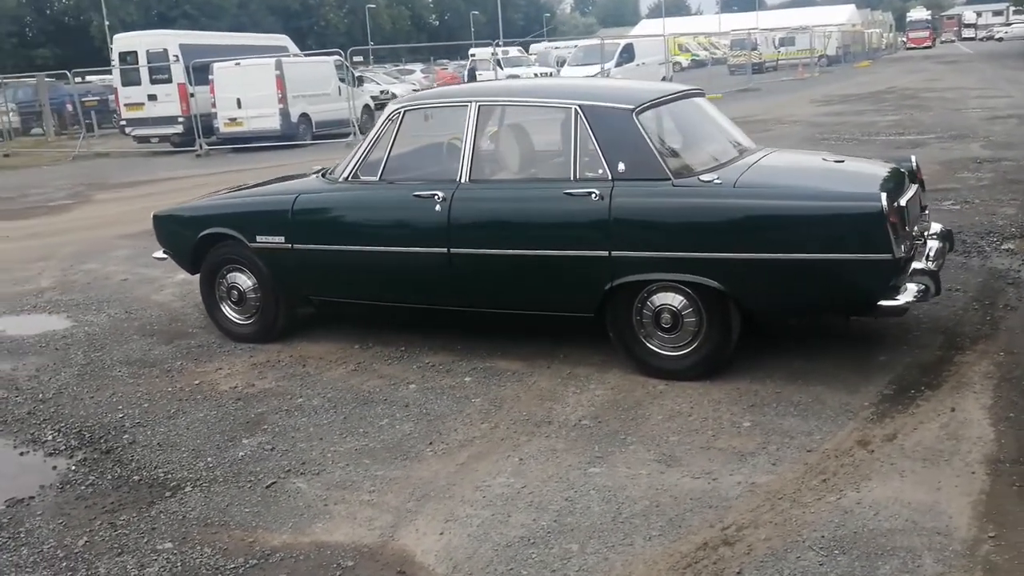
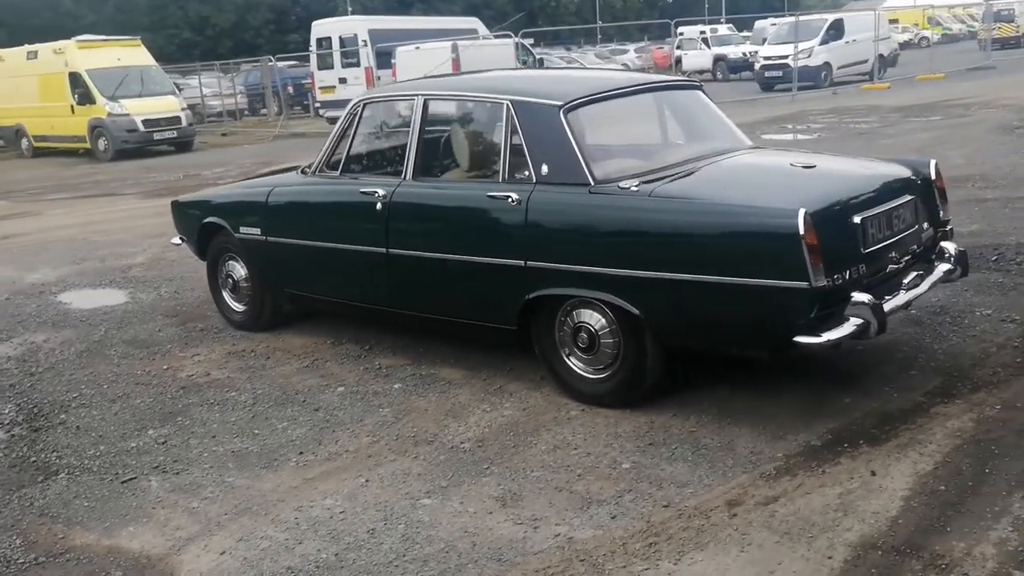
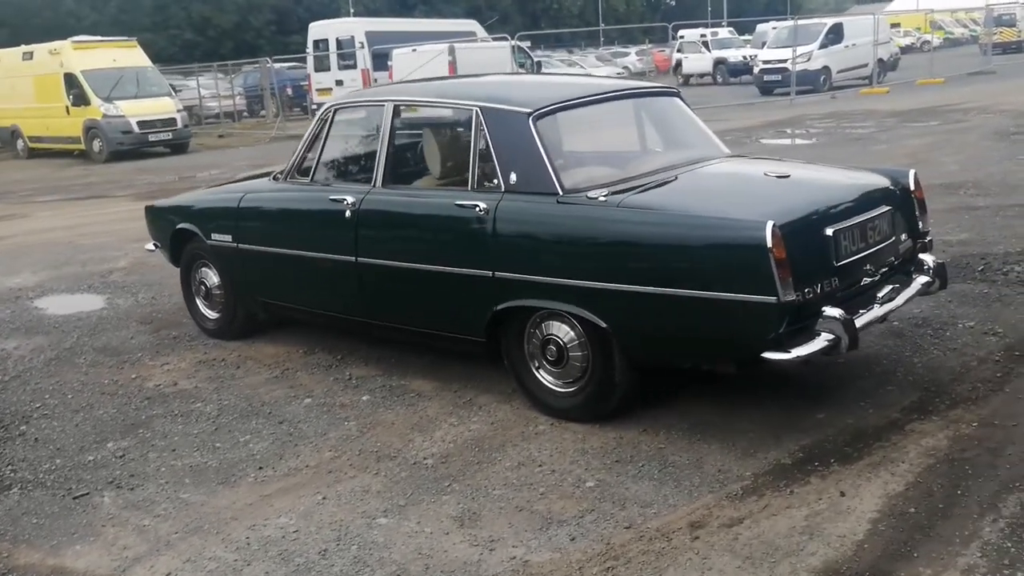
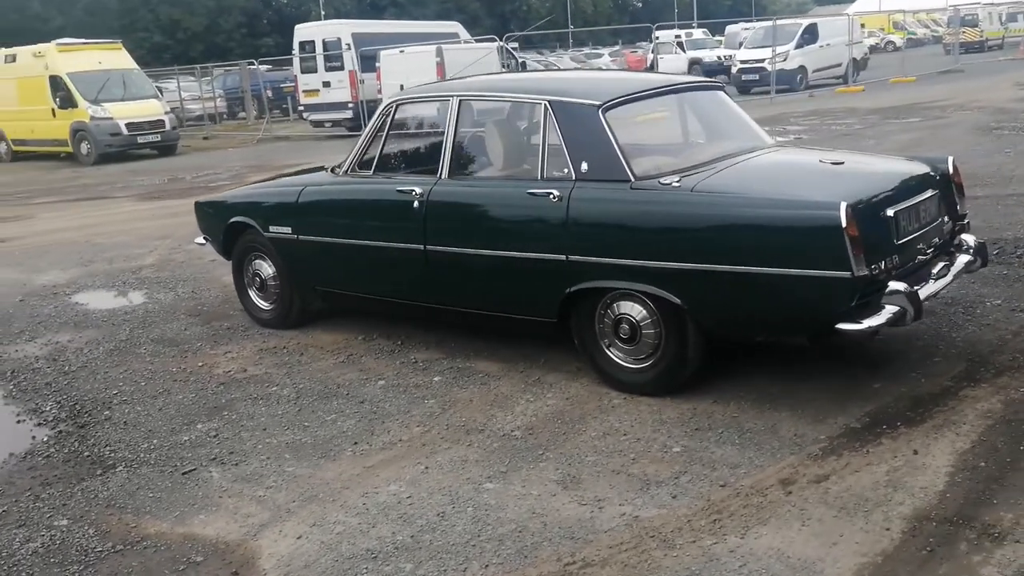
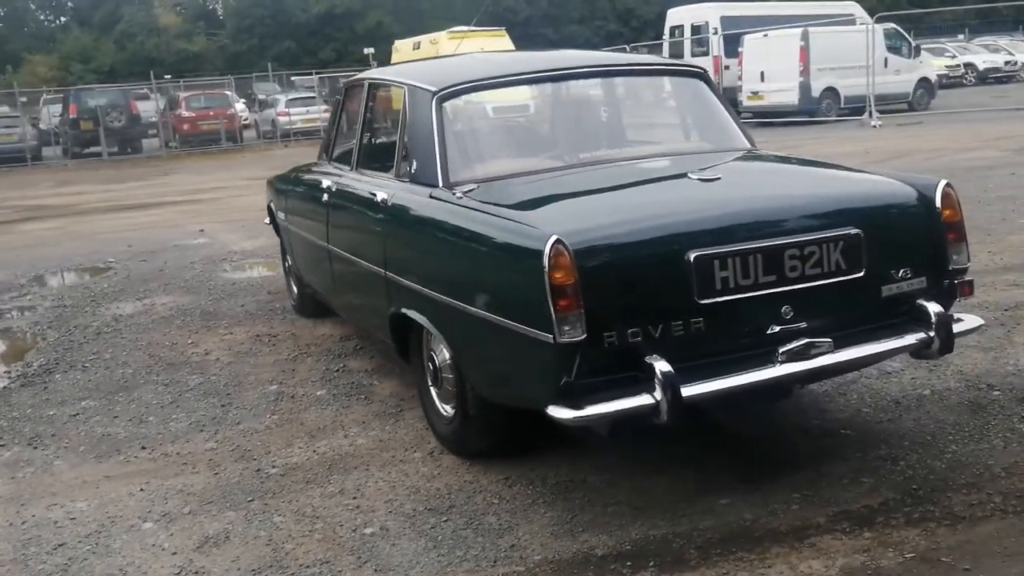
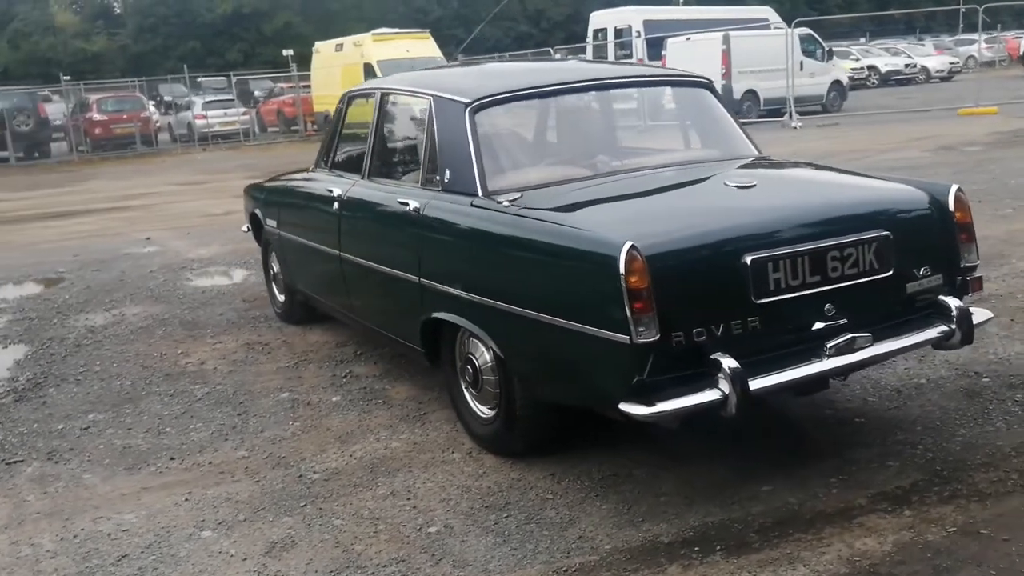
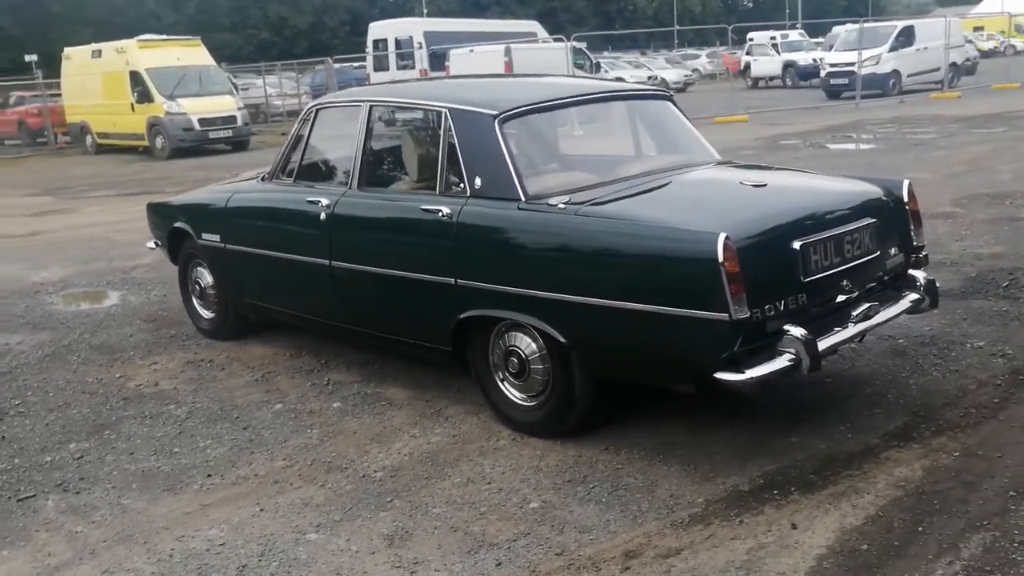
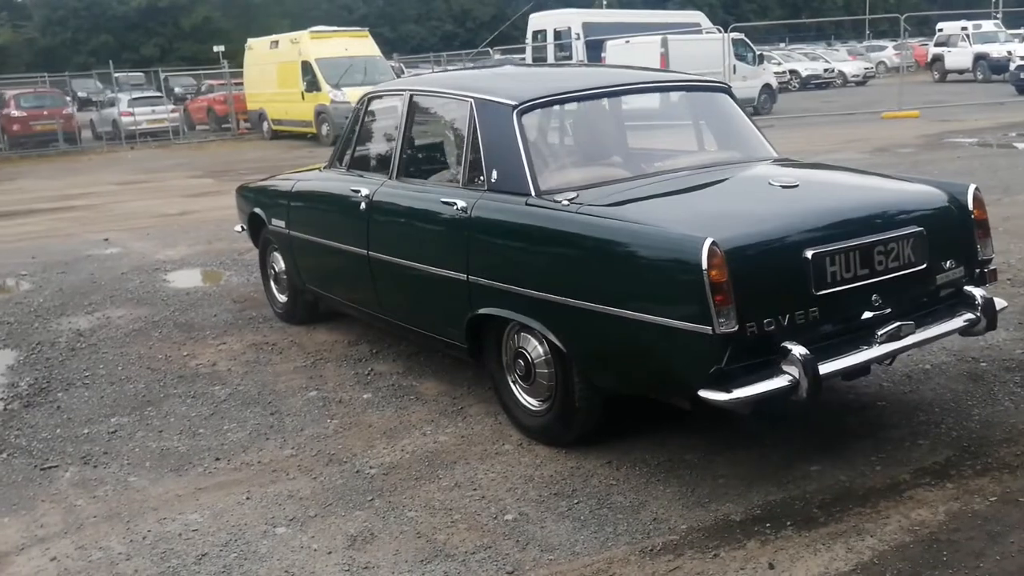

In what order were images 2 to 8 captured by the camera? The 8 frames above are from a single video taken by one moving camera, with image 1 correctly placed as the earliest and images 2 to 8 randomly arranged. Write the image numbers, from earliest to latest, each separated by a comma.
4, 2, 3, 7, 8, 6, 5
